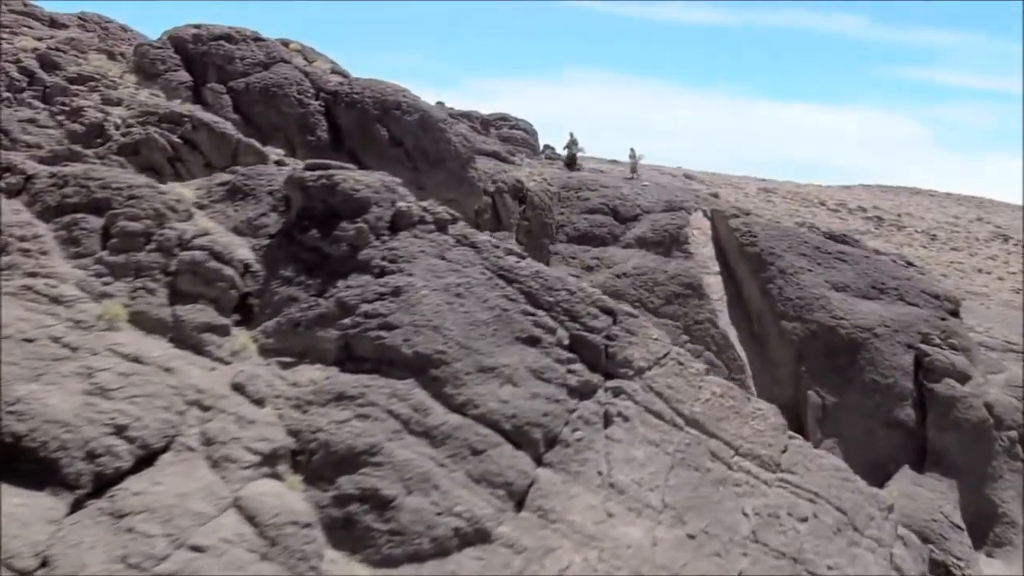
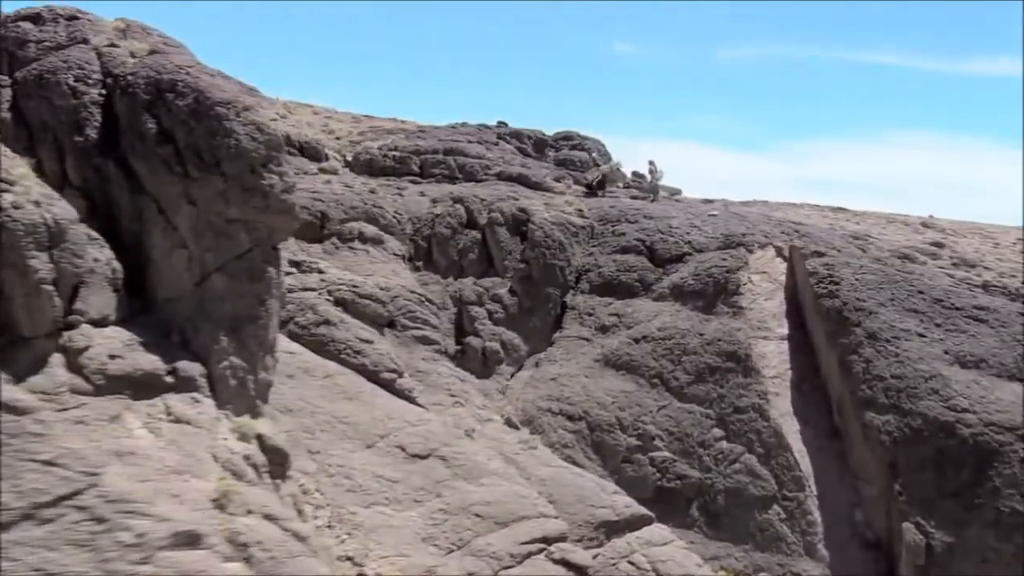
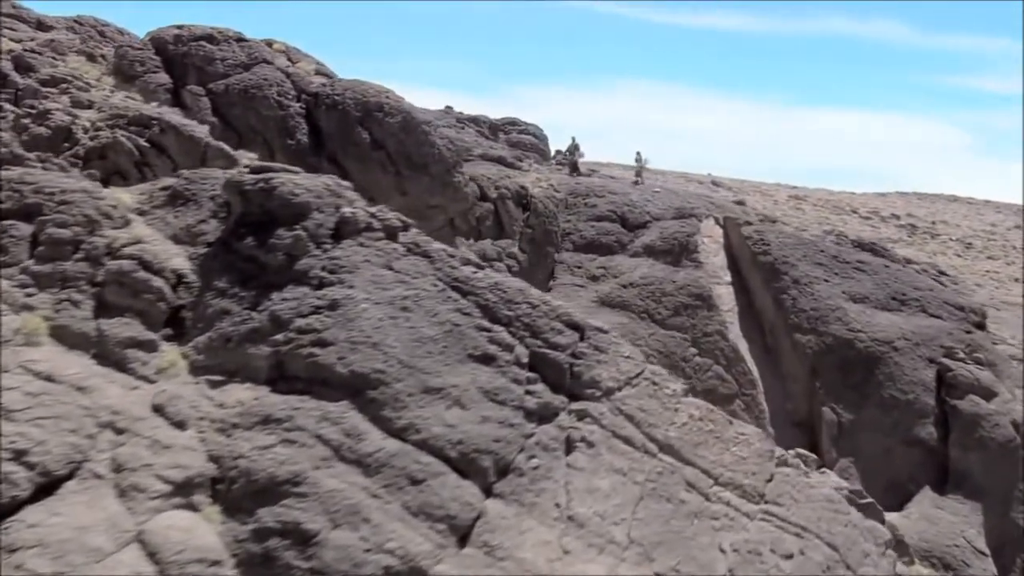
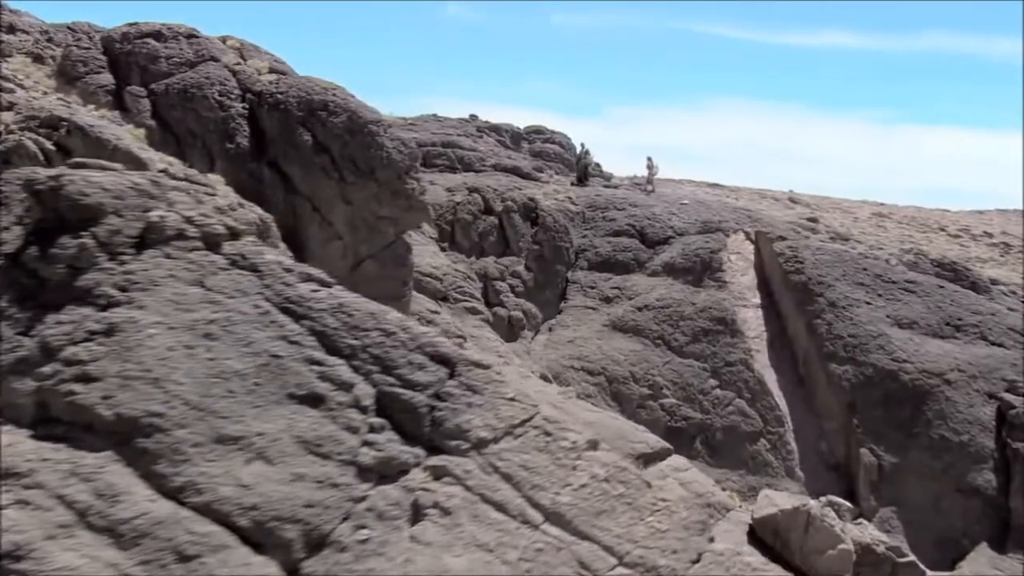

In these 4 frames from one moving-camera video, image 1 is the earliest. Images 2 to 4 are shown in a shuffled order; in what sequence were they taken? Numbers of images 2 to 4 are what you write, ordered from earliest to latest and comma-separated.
3, 4, 2
